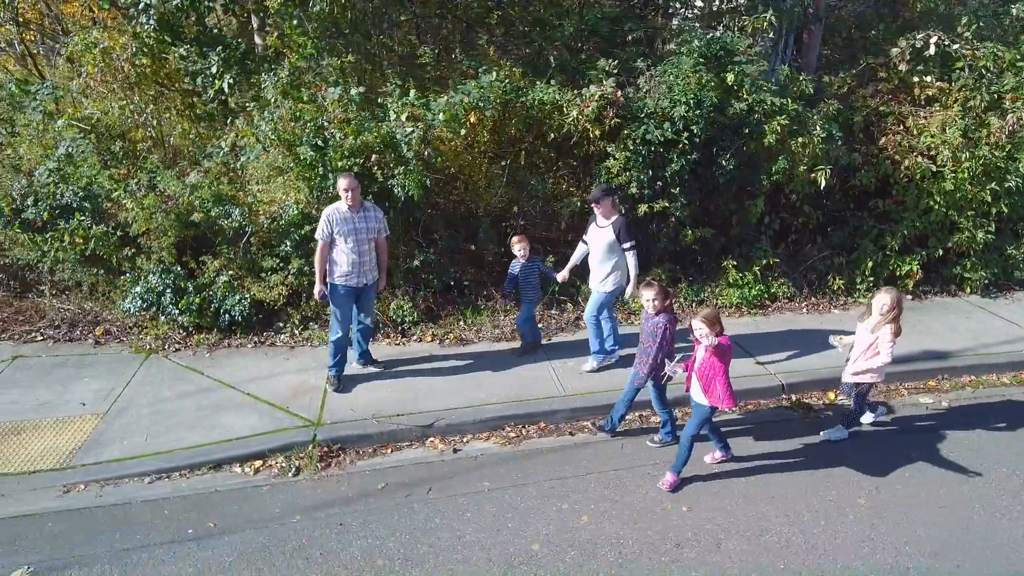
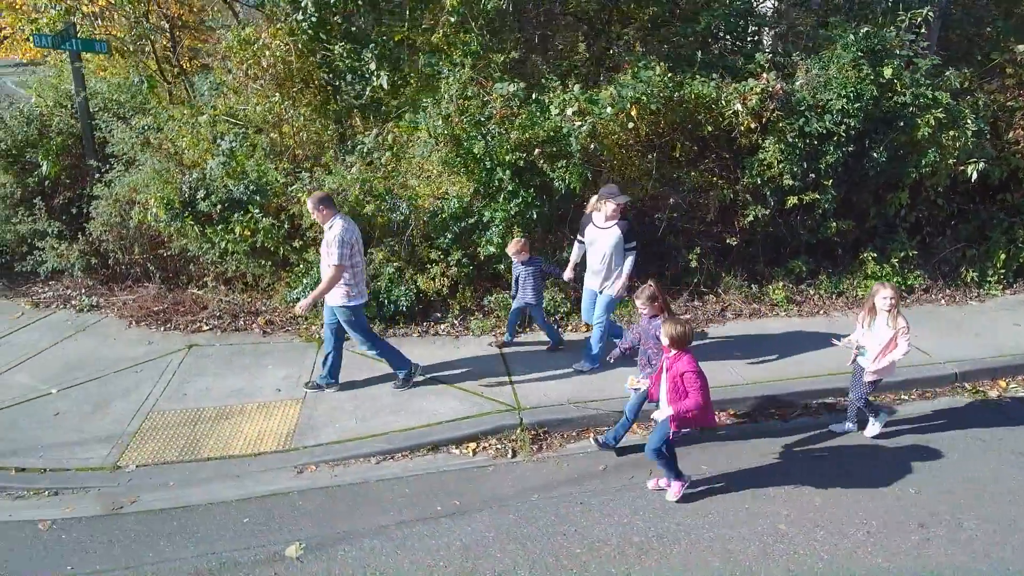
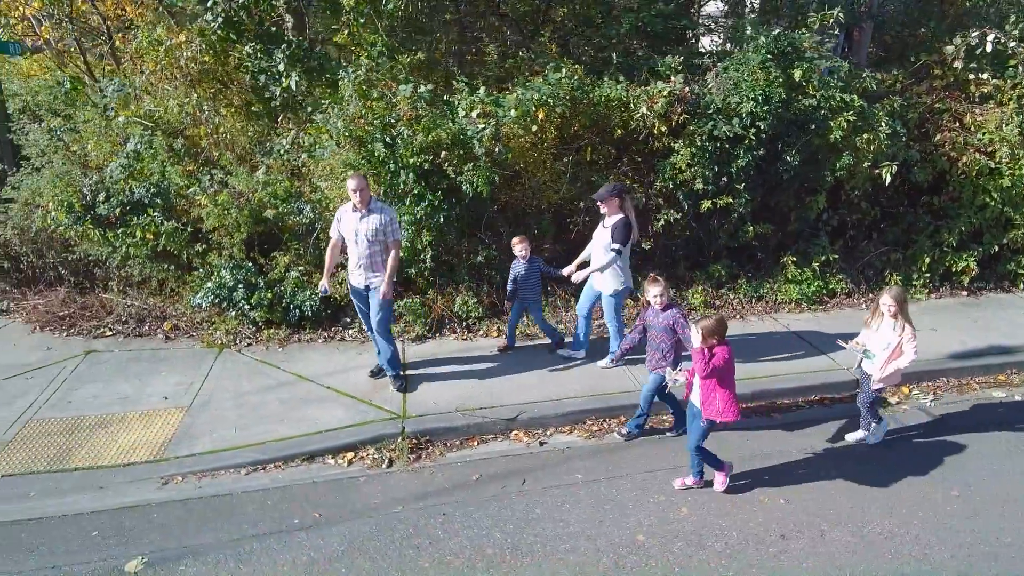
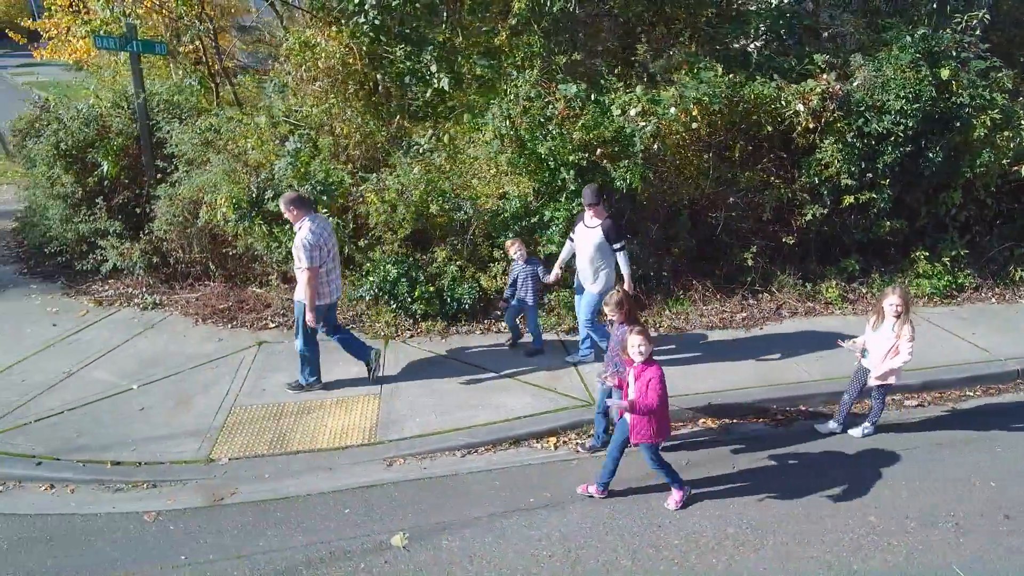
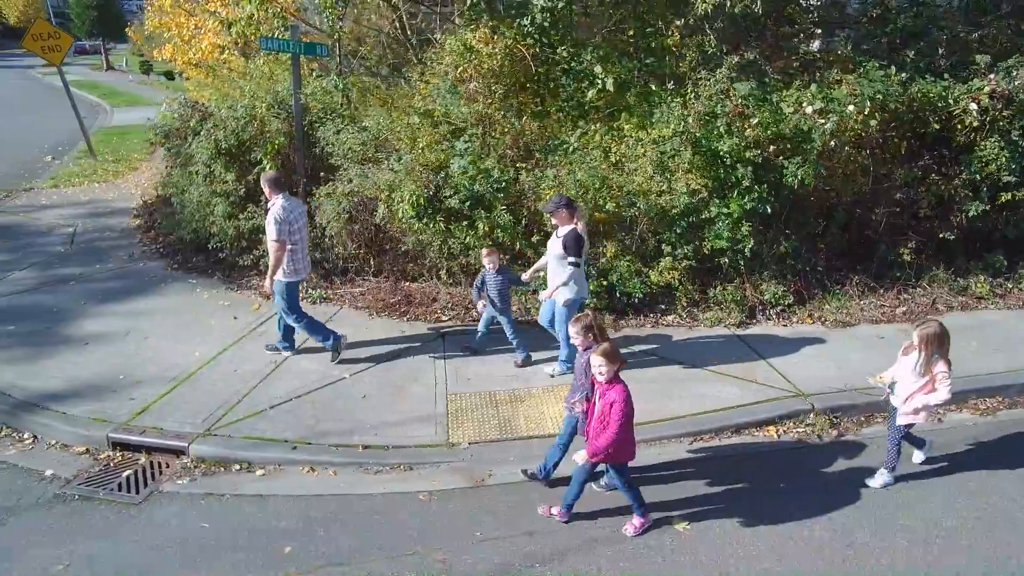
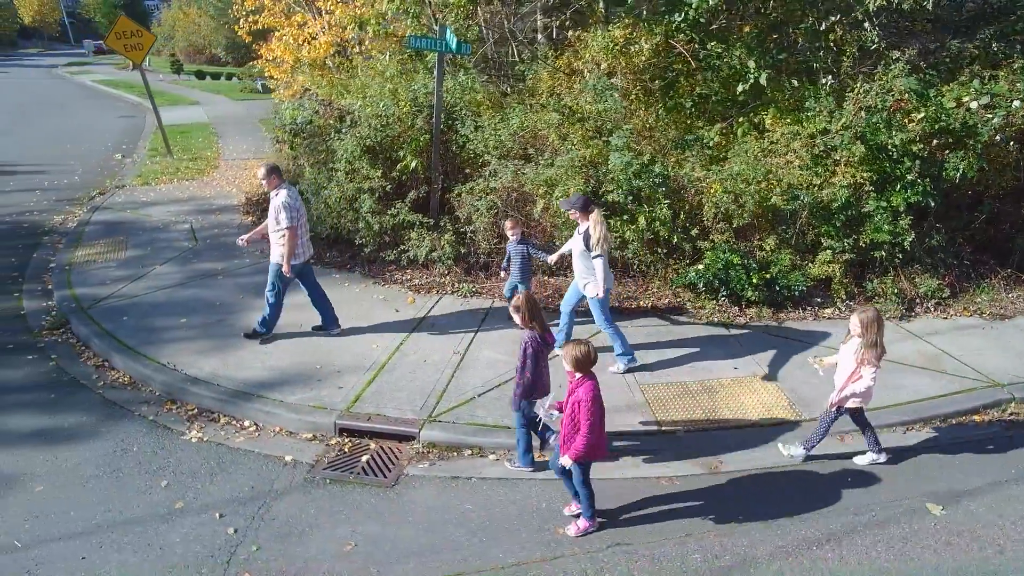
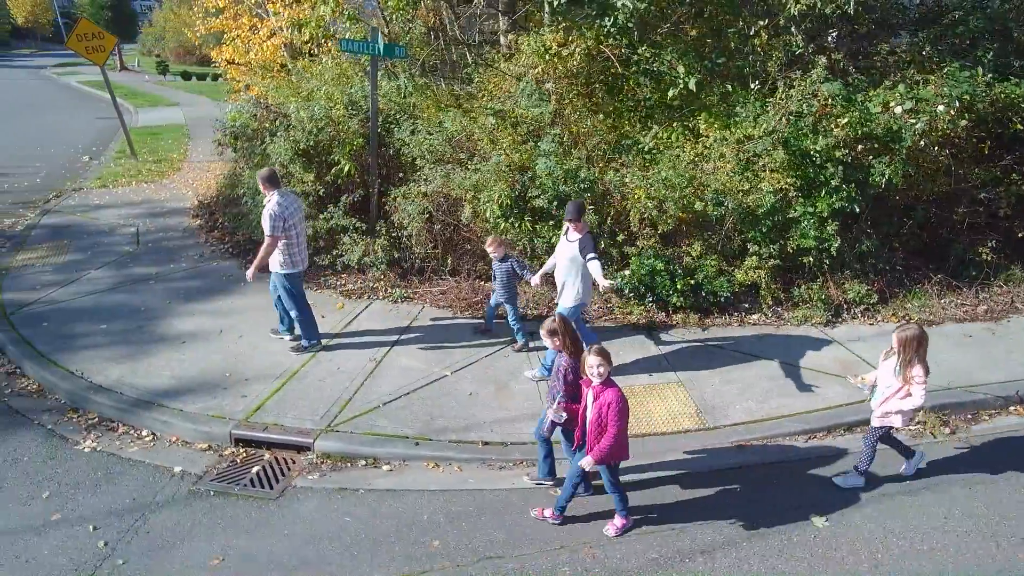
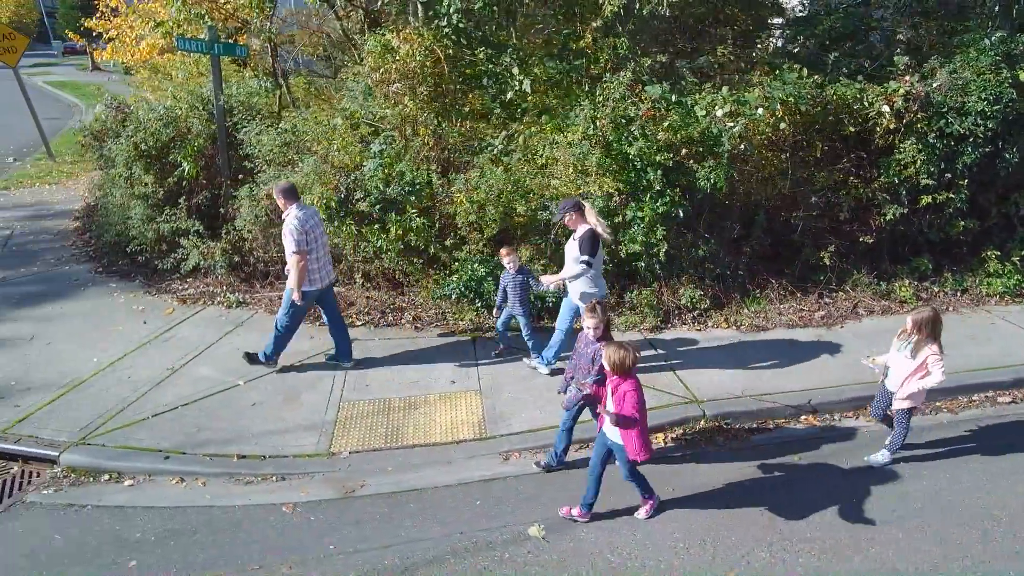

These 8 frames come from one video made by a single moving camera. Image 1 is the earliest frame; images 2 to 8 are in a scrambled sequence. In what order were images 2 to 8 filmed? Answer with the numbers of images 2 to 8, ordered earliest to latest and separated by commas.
3, 2, 4, 8, 5, 7, 6
